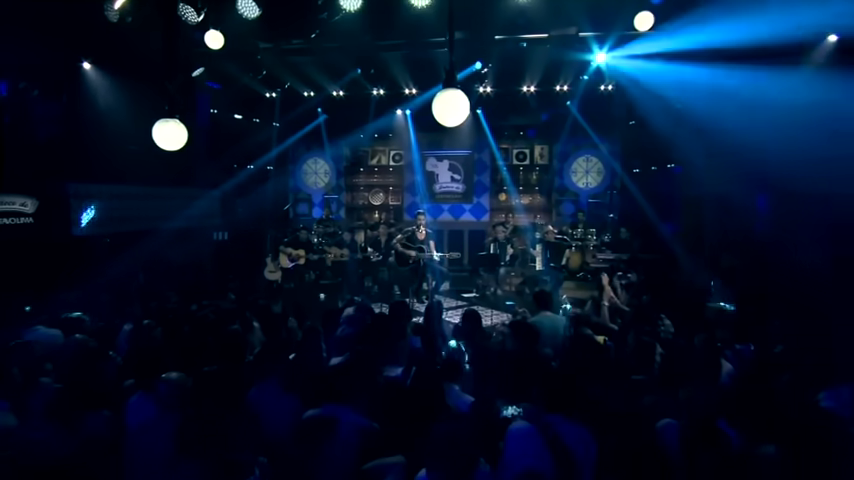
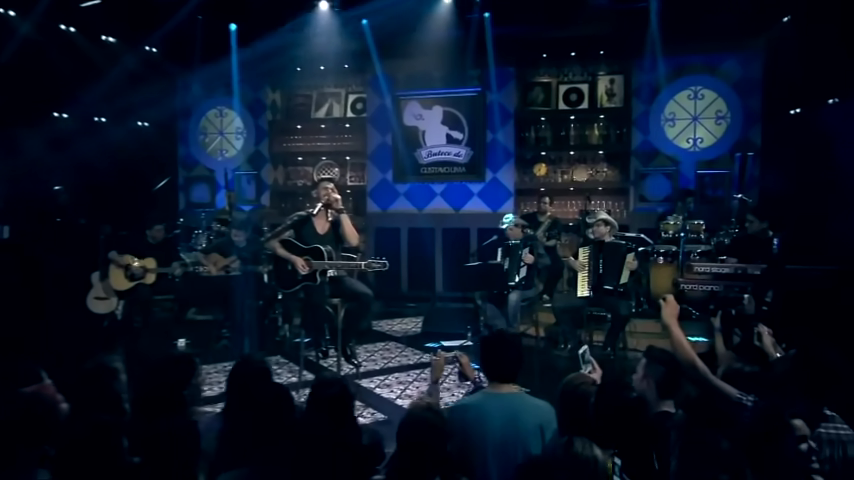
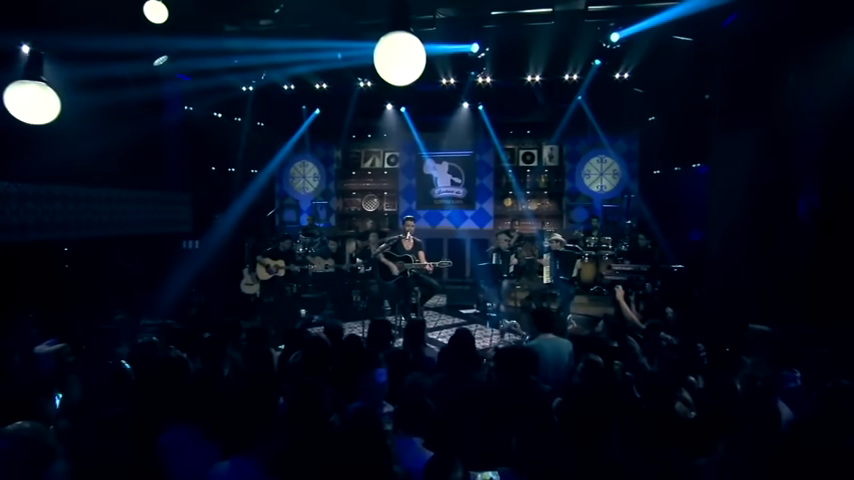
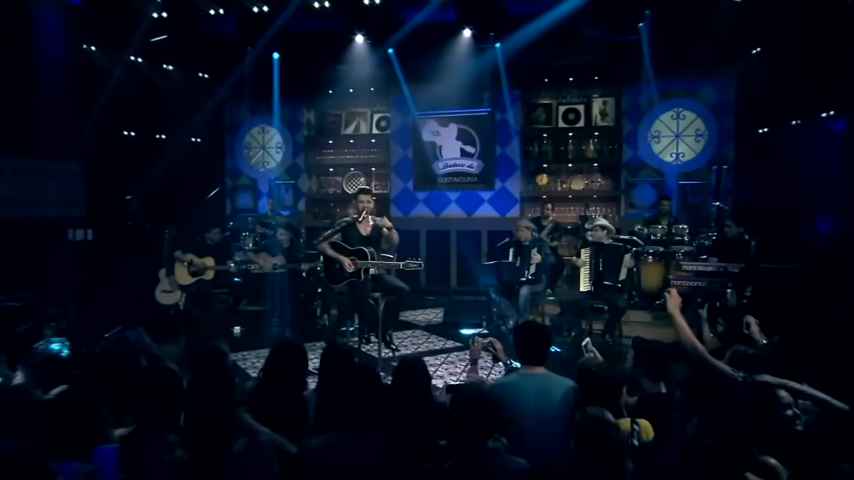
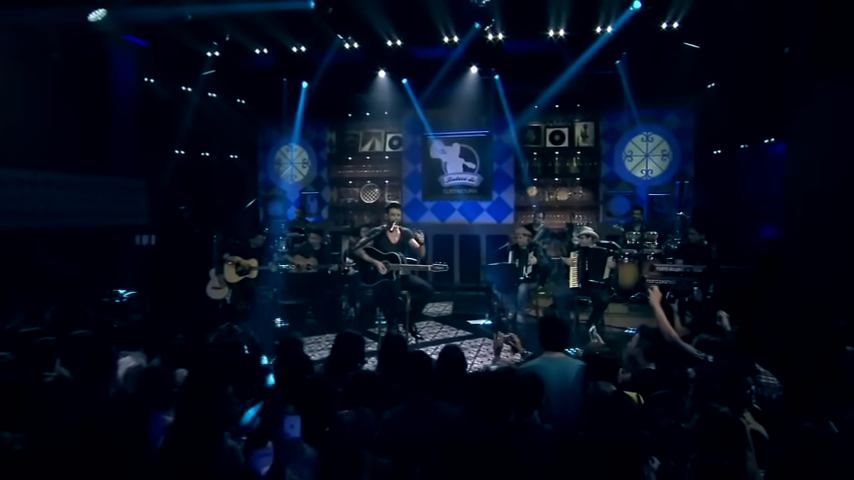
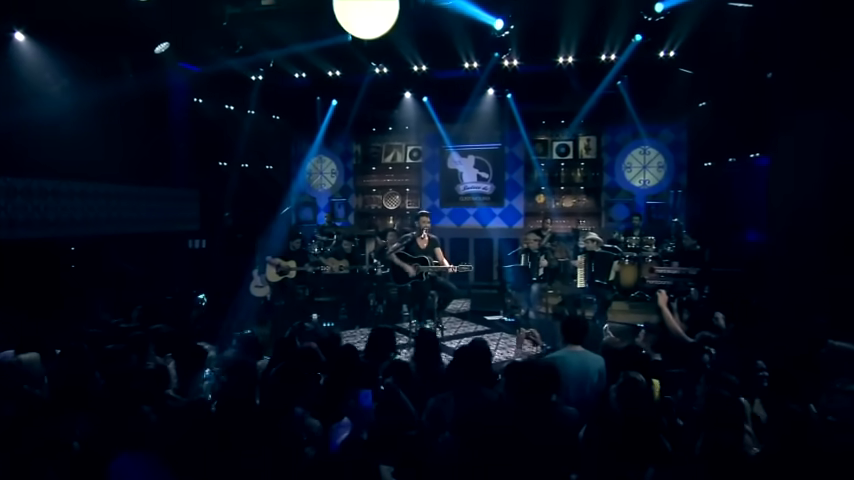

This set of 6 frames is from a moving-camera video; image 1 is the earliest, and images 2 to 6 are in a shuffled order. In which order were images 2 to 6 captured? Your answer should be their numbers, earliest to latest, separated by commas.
3, 6, 5, 4, 2
